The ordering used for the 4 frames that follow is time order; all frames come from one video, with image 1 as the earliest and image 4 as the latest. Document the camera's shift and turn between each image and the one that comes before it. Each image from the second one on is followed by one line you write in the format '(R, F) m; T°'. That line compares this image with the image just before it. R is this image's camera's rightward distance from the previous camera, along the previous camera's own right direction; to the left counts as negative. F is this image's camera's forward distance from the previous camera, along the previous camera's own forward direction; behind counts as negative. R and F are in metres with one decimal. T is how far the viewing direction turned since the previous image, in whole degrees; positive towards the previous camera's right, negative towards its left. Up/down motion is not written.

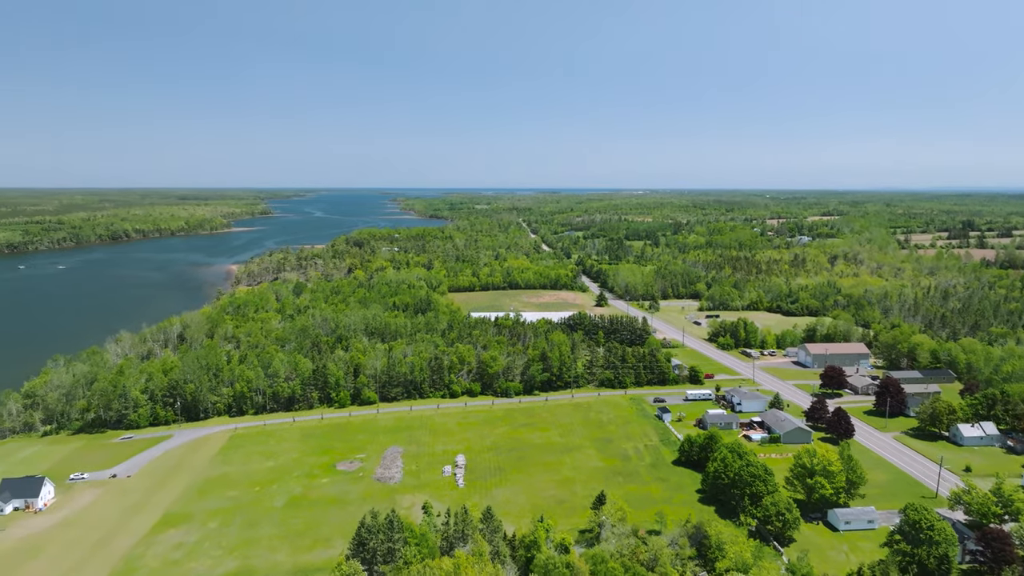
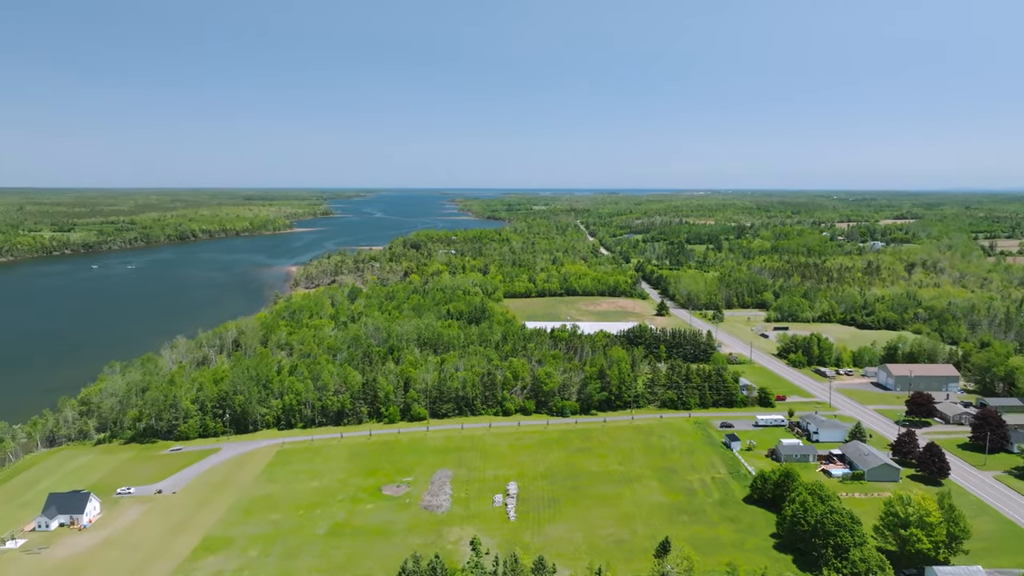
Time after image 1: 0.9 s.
(0.0, +2.1) m; -4°
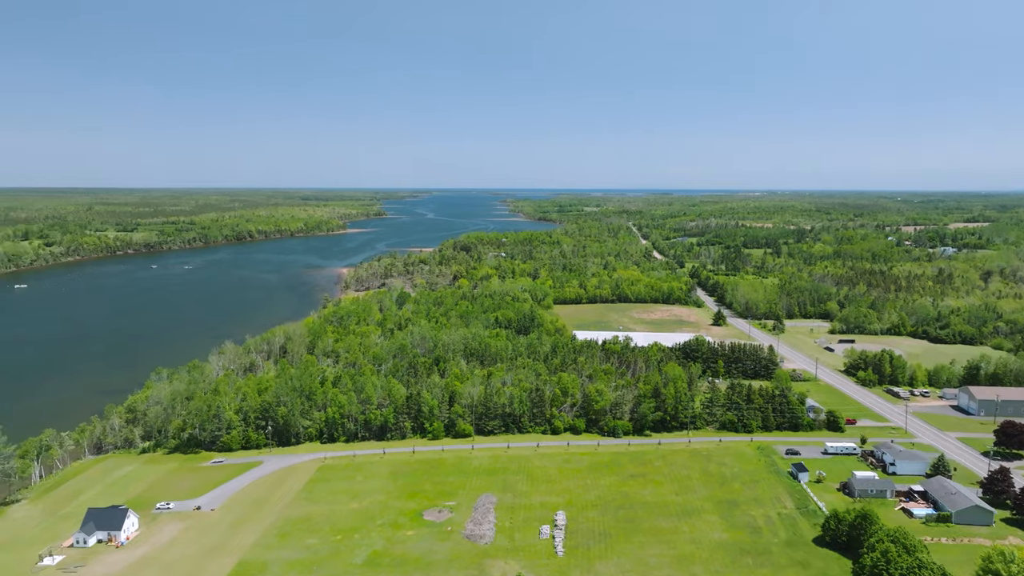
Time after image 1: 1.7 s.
(0.0, +1.9) m; -4°
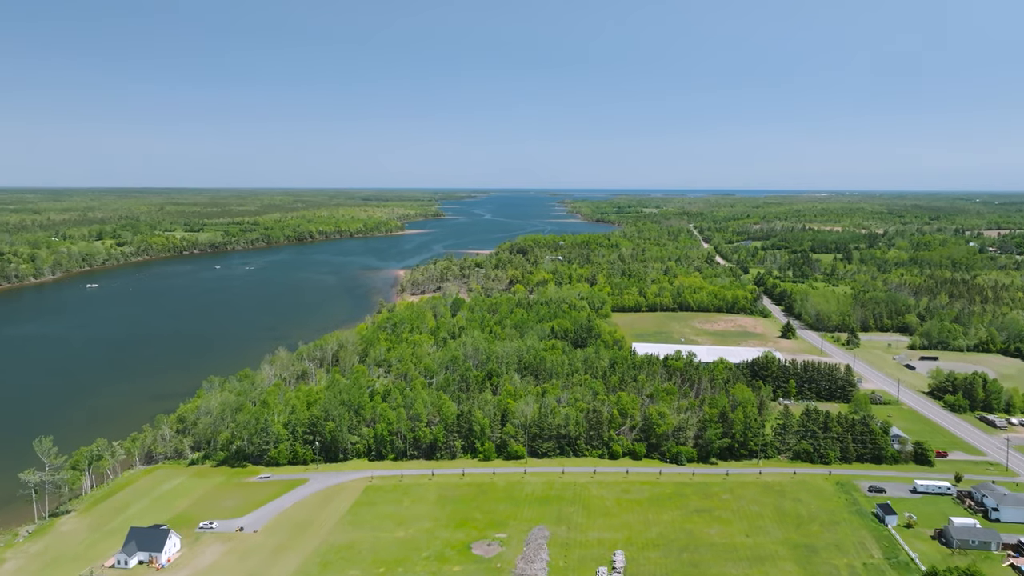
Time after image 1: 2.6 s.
(0.0, +2.1) m; -4°
